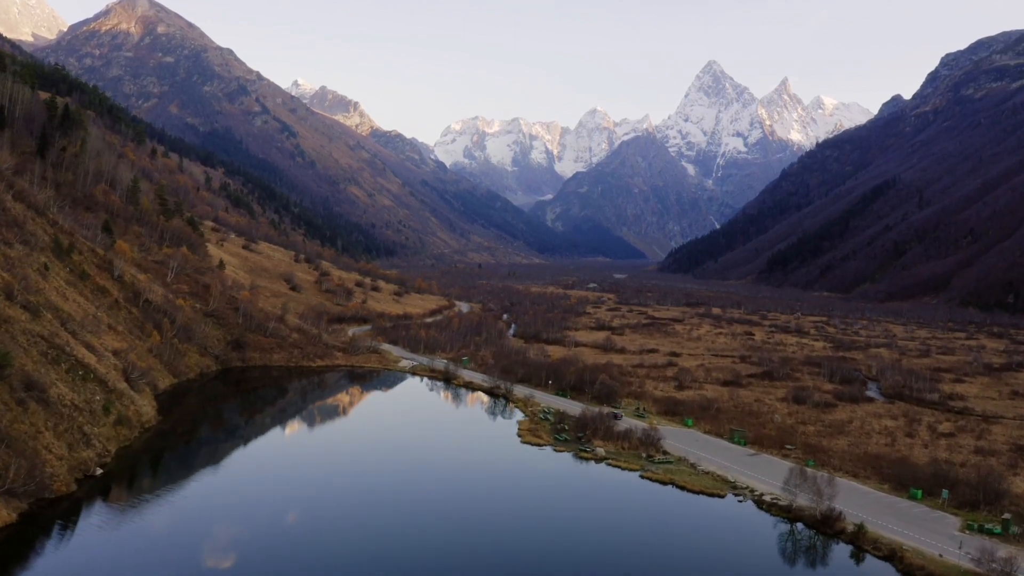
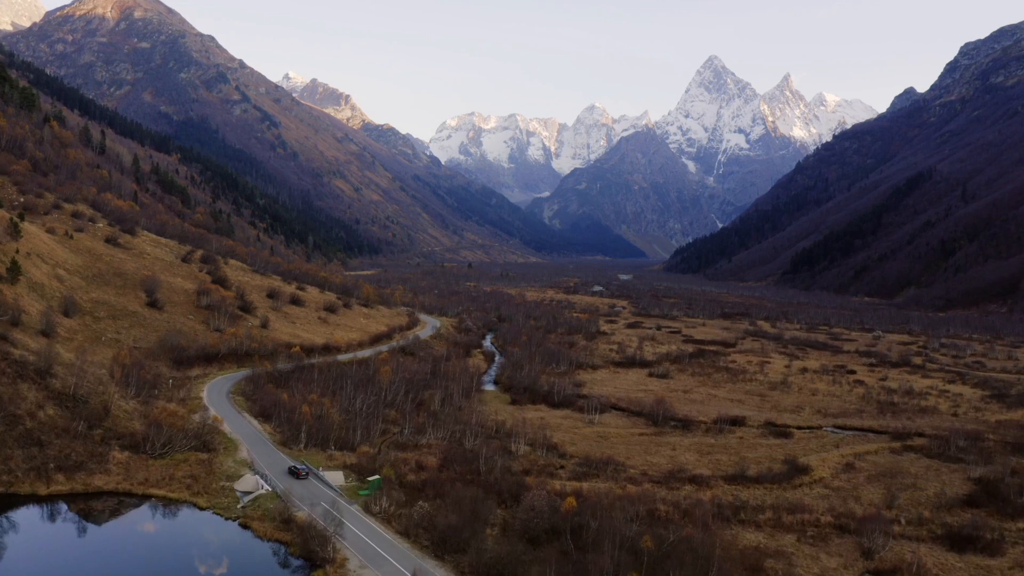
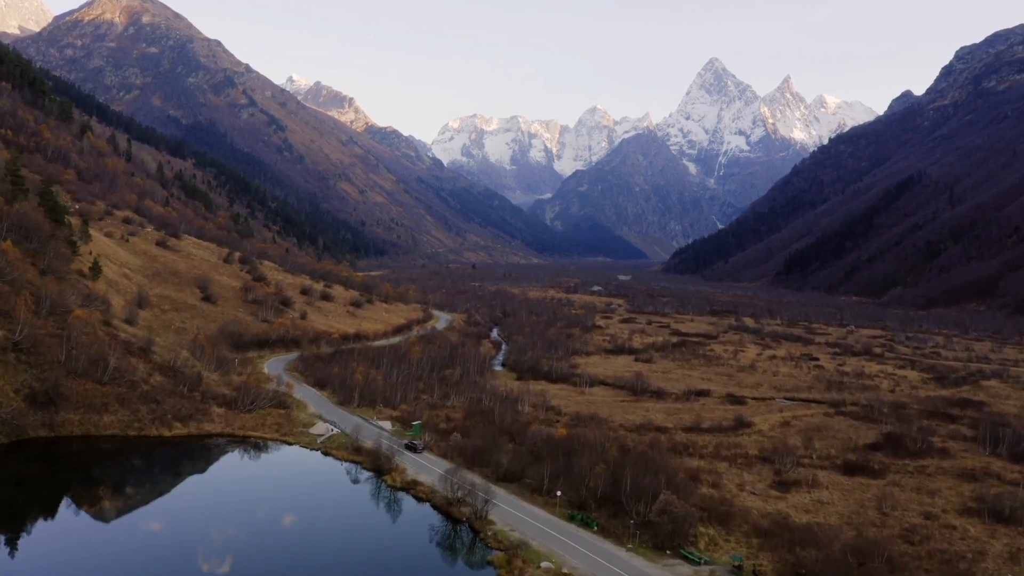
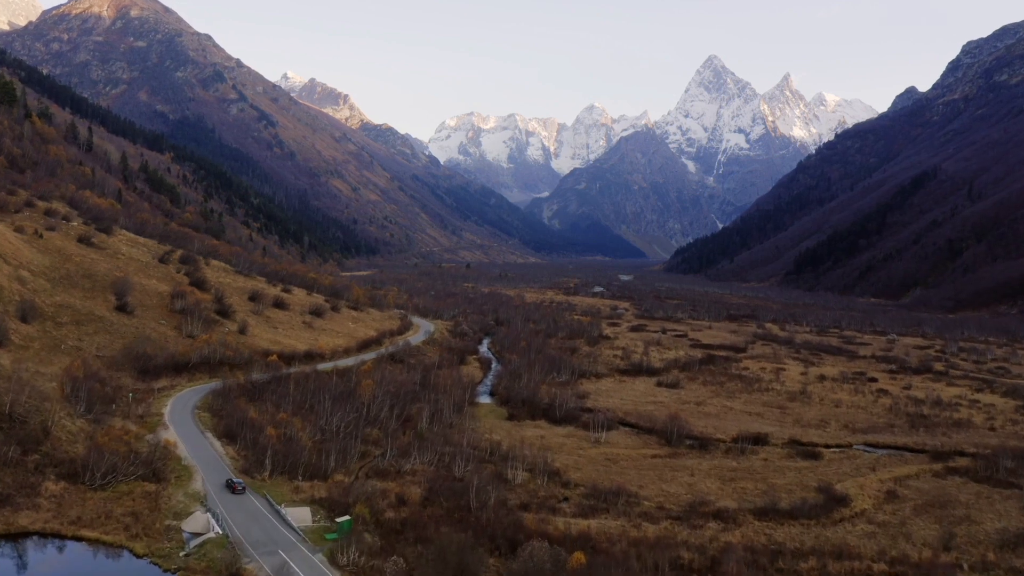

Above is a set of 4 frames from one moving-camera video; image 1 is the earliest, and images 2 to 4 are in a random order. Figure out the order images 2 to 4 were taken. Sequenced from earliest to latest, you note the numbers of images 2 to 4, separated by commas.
3, 2, 4
